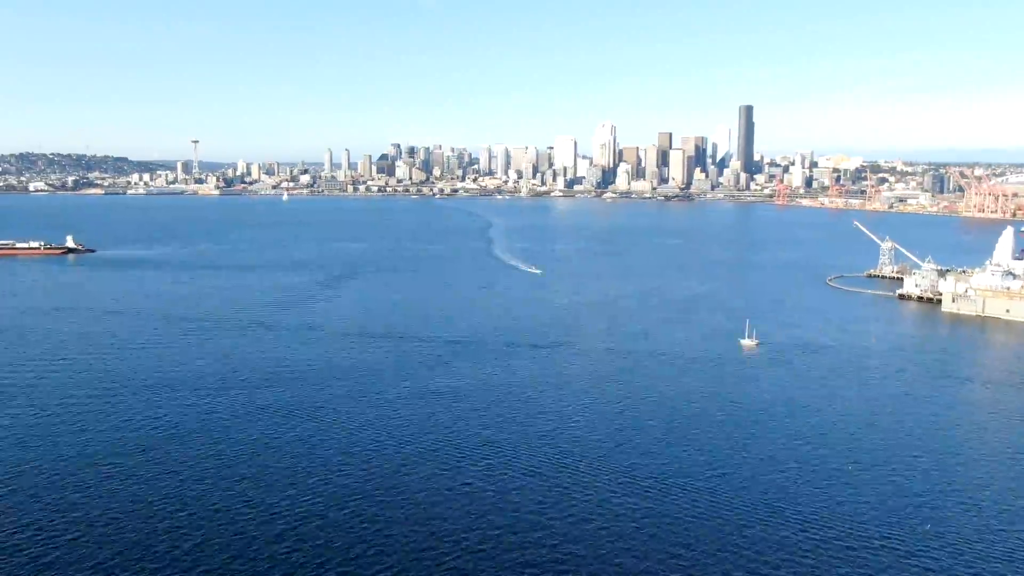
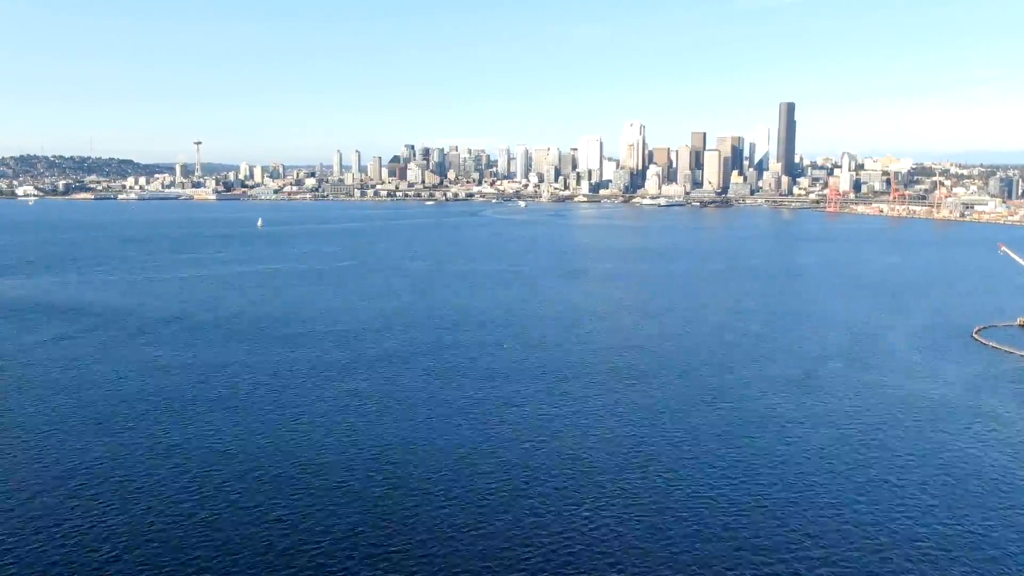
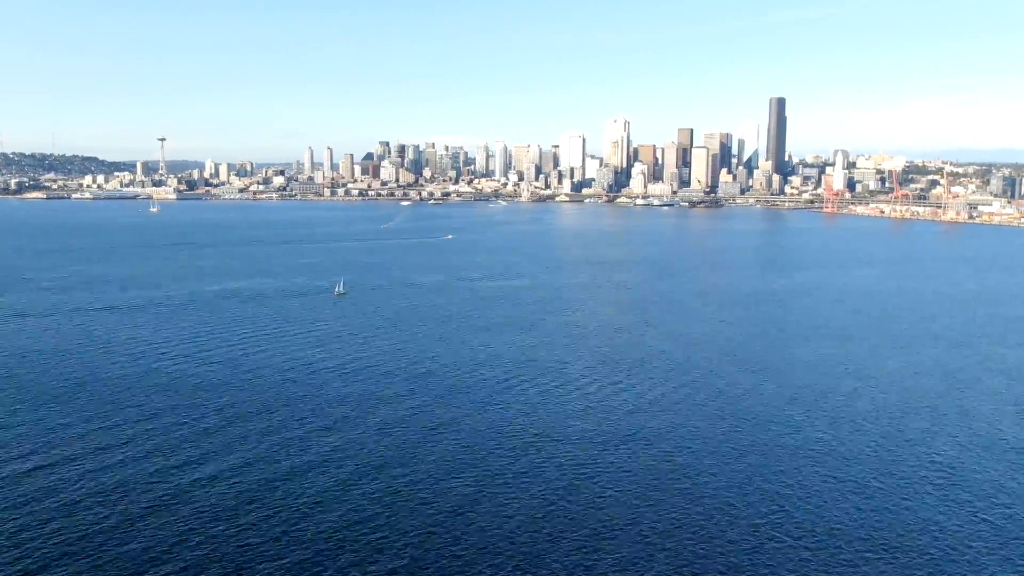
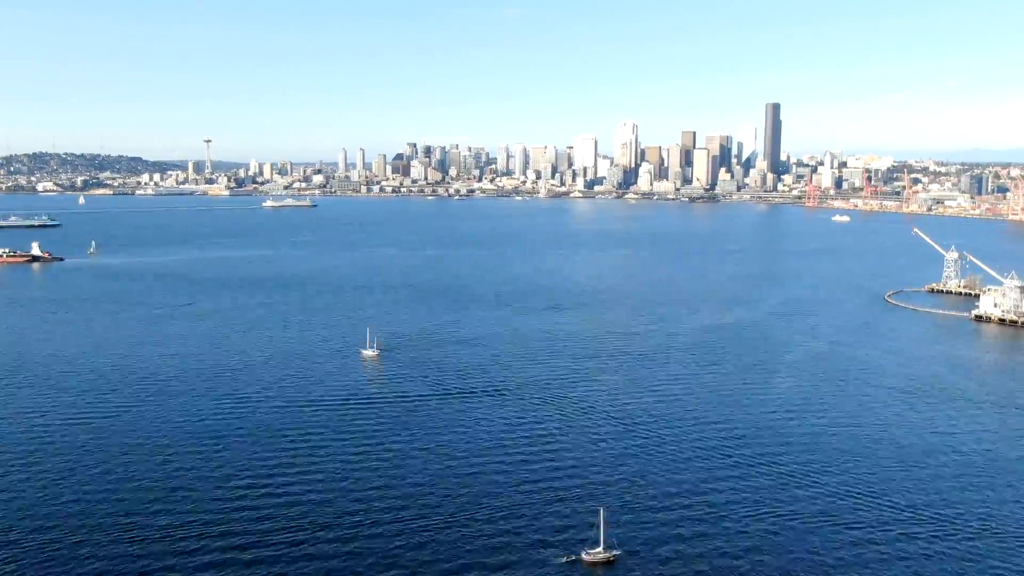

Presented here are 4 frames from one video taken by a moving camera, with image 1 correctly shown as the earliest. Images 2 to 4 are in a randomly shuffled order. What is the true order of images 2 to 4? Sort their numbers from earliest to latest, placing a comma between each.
4, 2, 3
